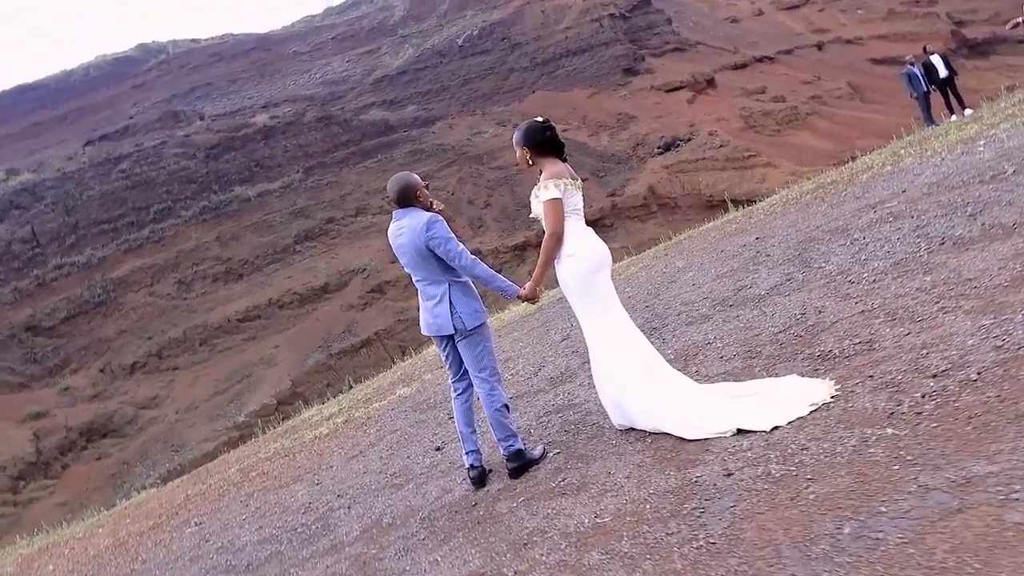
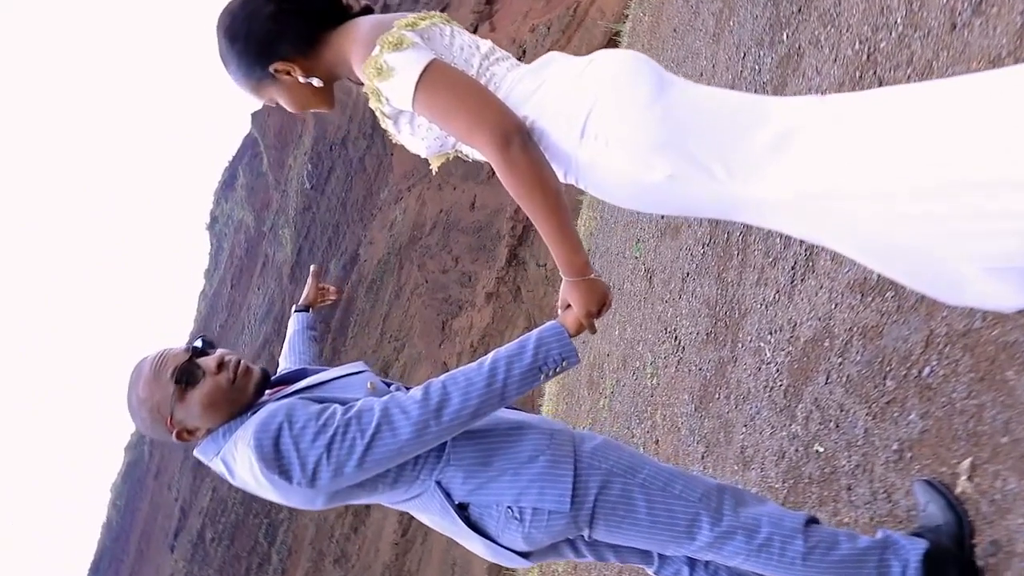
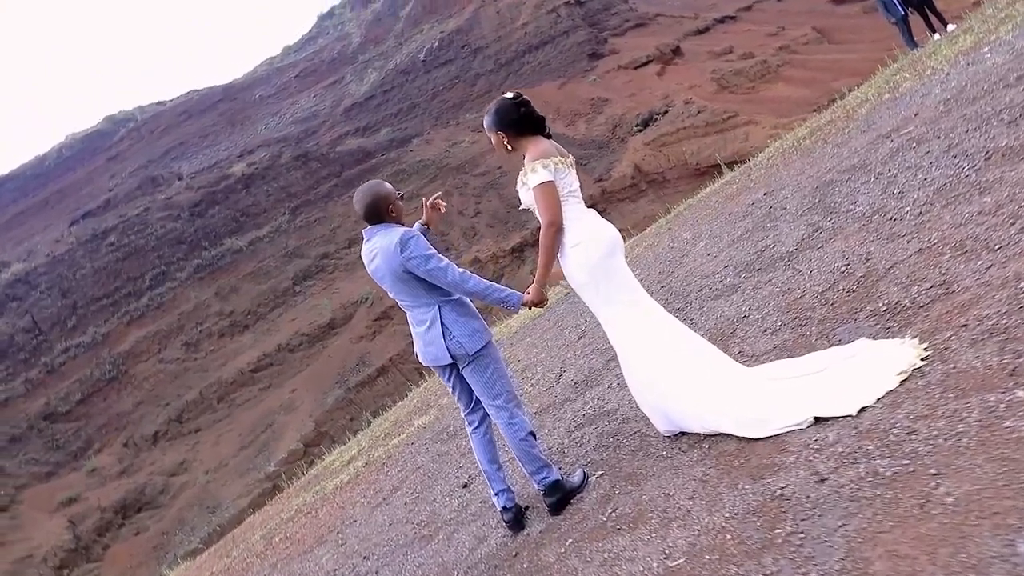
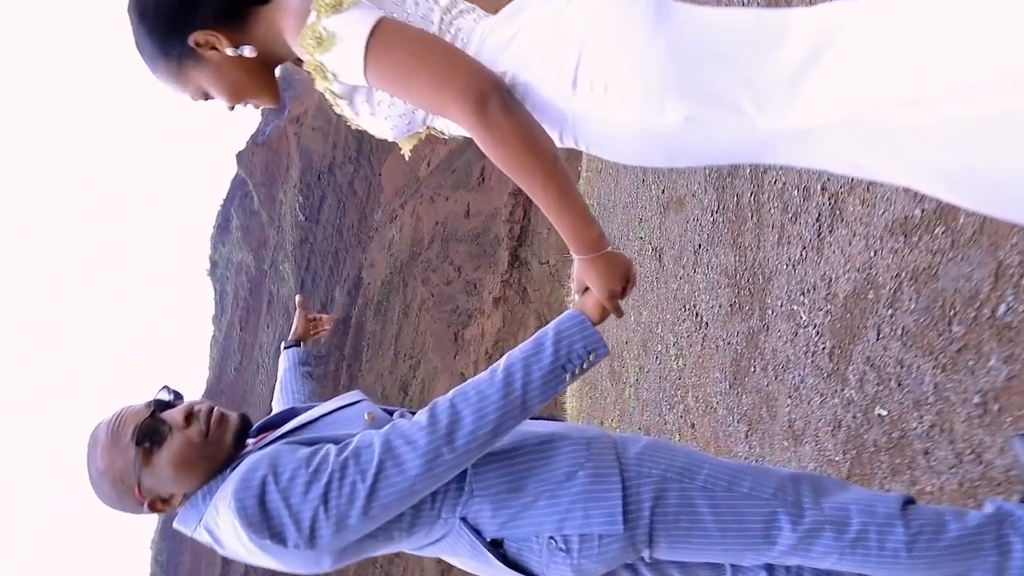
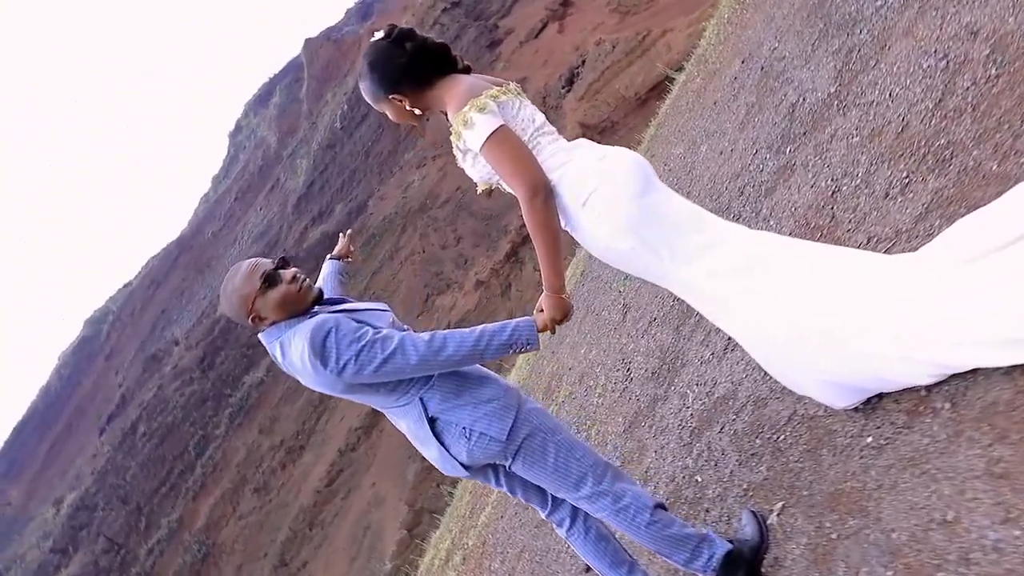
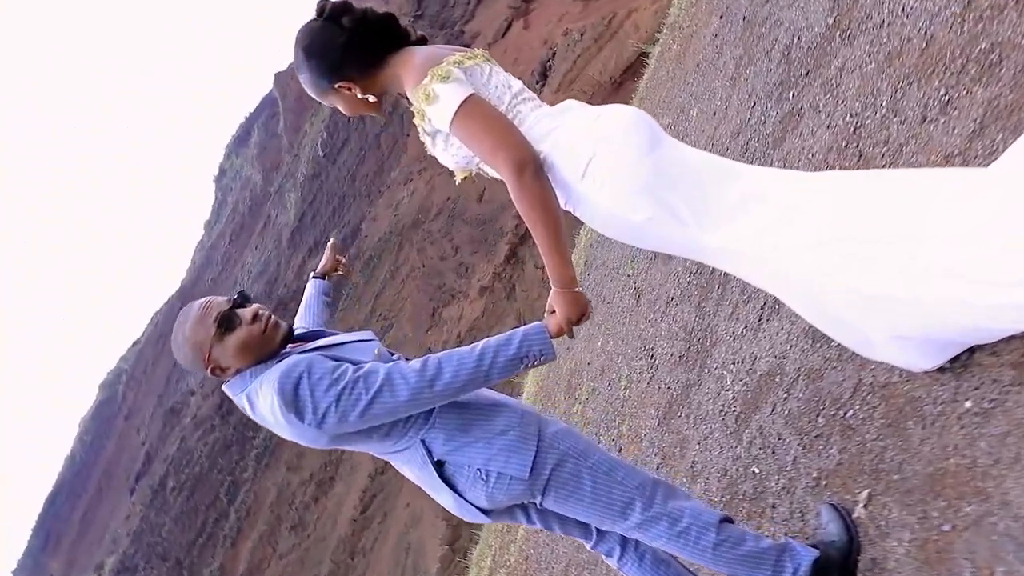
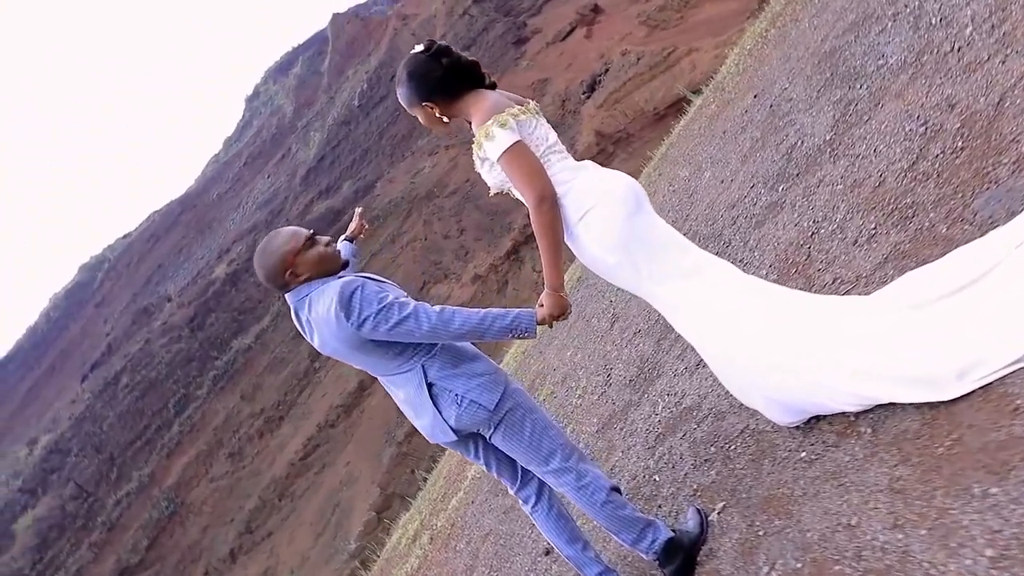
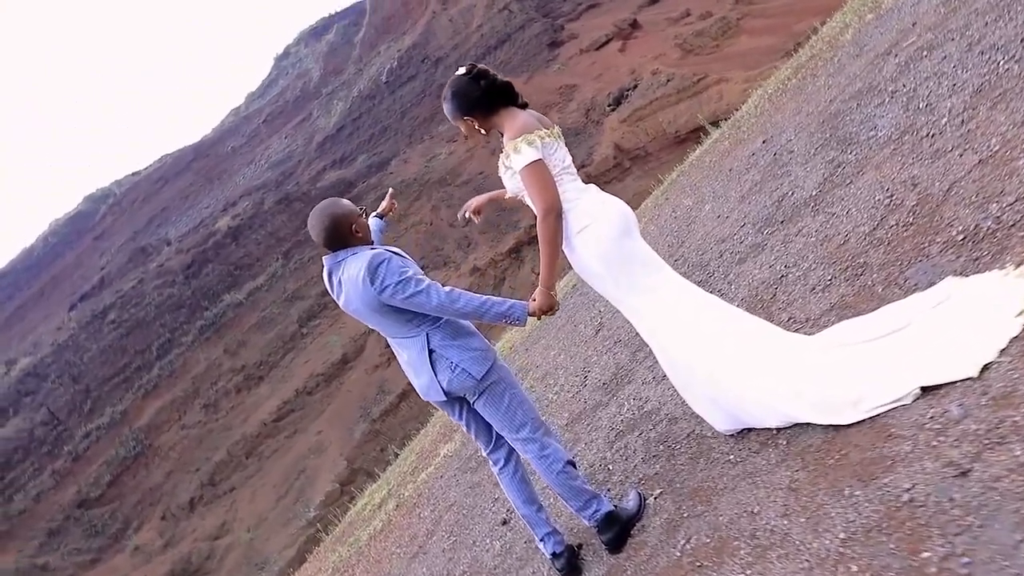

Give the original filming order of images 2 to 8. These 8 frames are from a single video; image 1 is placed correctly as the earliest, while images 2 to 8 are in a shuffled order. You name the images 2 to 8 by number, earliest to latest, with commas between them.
3, 8, 7, 5, 6, 2, 4
